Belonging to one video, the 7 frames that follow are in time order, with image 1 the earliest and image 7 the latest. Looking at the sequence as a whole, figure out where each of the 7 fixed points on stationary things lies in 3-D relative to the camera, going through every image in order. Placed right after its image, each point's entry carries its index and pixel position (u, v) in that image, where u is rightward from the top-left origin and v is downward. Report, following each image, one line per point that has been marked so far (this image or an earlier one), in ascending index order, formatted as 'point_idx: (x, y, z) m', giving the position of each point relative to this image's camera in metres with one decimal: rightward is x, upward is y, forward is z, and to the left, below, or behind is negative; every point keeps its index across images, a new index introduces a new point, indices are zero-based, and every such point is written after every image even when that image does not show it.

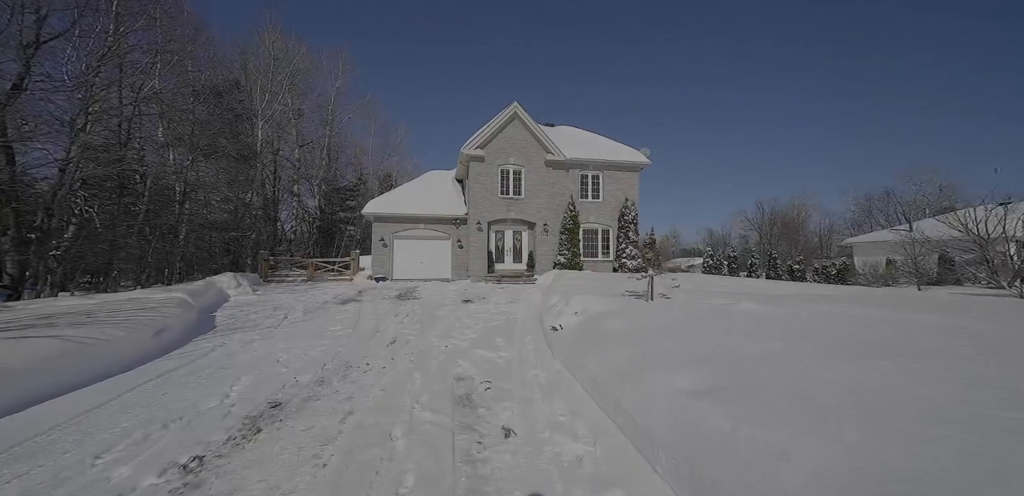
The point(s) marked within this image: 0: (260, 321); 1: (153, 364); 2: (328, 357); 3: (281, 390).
0: (-5.5, -1.6, +8.8) m
1: (-4.8, -1.5, +5.4) m
2: (-2.6, -1.5, +5.7) m
3: (-2.5, -1.5, +4.4) m
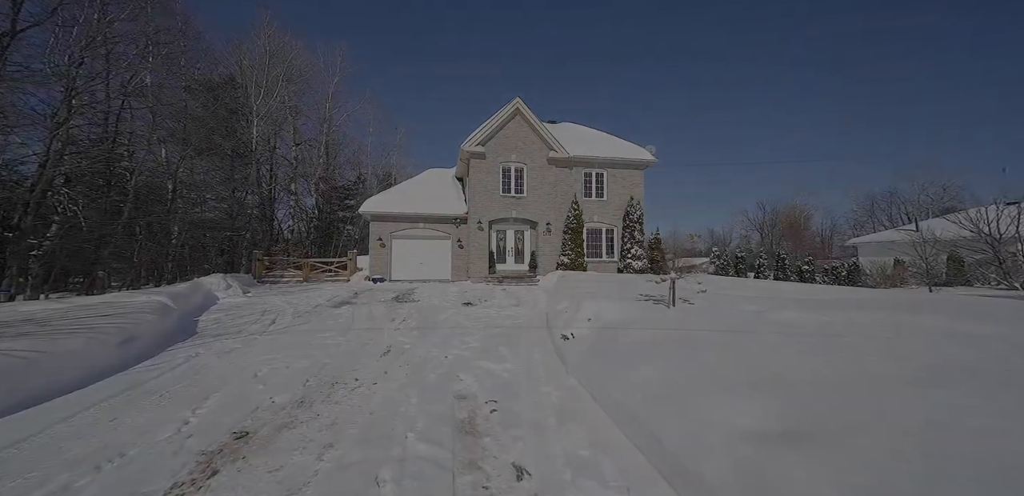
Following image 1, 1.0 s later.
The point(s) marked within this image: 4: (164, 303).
0: (-5.4, -1.6, +8.2) m
1: (-4.7, -1.5, +4.7) m
2: (-2.5, -1.5, +5.1) m
3: (-2.4, -1.5, +3.7) m
4: (-7.4, -1.2, +8.6) m
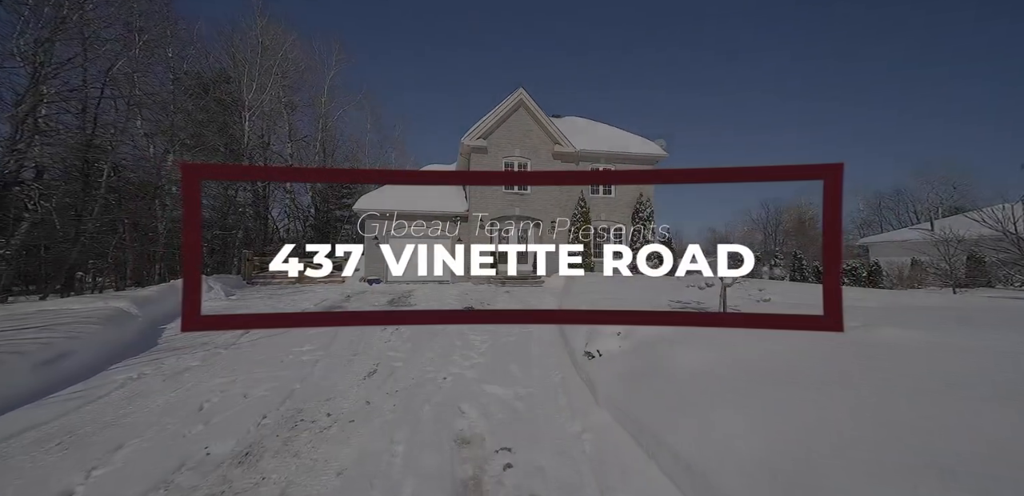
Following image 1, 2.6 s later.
0: (-5.2, -1.6, +7.1) m
1: (-4.5, -1.5, +3.7) m
2: (-2.3, -1.5, +4.0) m
3: (-2.2, -1.5, +2.7) m
4: (-7.3, -1.2, +7.6) m
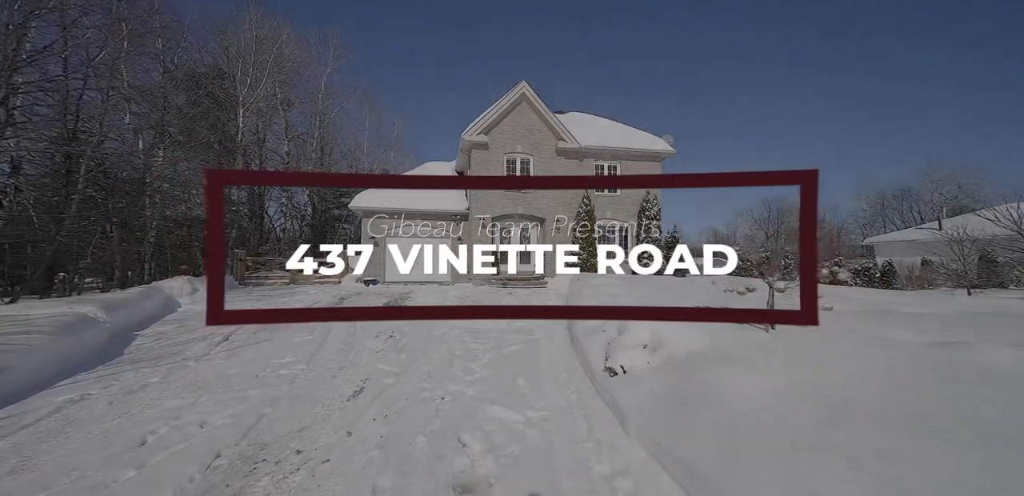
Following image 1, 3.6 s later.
0: (-5.1, -1.6, +6.4) m
1: (-4.4, -1.5, +2.9) m
2: (-2.2, -1.5, +3.3) m
3: (-2.1, -1.5, +2.0) m
4: (-7.2, -1.2, +6.8) m
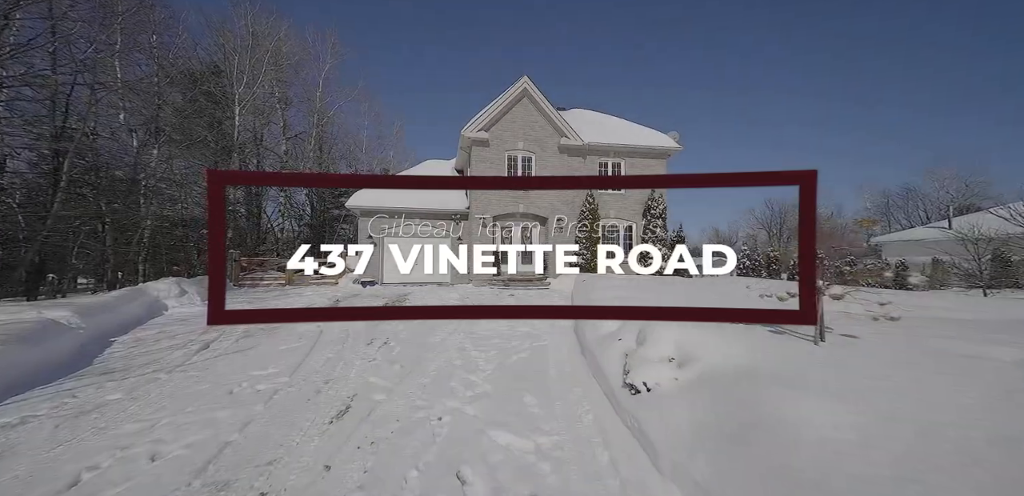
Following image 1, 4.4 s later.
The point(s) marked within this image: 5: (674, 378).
0: (-5.1, -1.6, +5.9) m
1: (-4.4, -1.5, +2.4) m
2: (-2.2, -1.5, +2.8) m
3: (-2.1, -1.5, +1.4) m
4: (-7.1, -1.2, +6.3) m
5: (+1.4, -1.1, +3.5) m
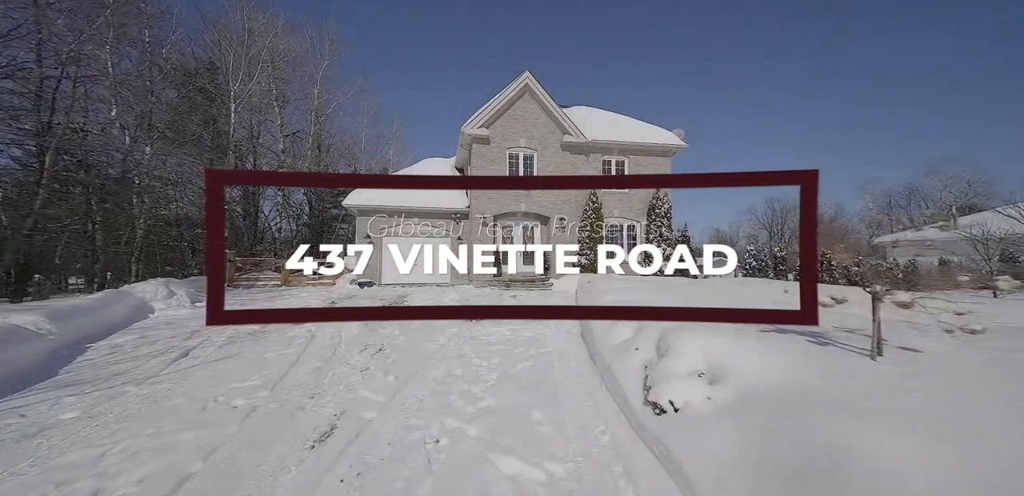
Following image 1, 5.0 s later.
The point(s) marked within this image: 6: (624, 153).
0: (-5.0, -1.6, +5.4) m
1: (-4.3, -1.5, +2.0) m
2: (-2.1, -1.5, +2.3) m
3: (-2.0, -1.5, +1.0) m
4: (-7.0, -1.2, +5.9) m
5: (+1.5, -1.1, +3.1) m
6: (+5.1, +4.2, +18.1) m
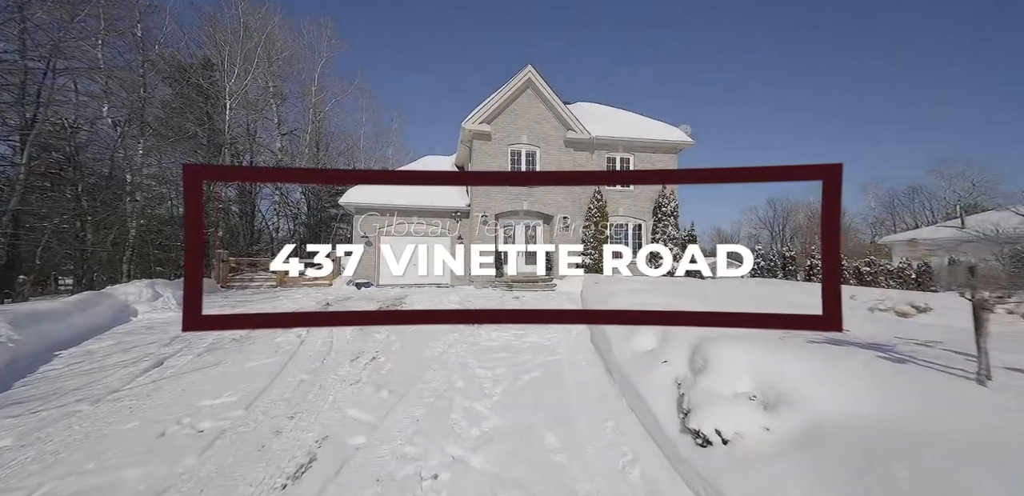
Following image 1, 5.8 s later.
0: (-4.9, -1.6, +4.9) m
1: (-4.2, -1.5, +1.4) m
2: (-2.0, -1.5, +1.8) m
3: (-1.9, -1.5, +0.4) m
4: (-7.0, -1.2, +5.3) m
5: (+1.6, -1.1, +2.5) m
6: (+5.1, +4.3, +17.6) m
